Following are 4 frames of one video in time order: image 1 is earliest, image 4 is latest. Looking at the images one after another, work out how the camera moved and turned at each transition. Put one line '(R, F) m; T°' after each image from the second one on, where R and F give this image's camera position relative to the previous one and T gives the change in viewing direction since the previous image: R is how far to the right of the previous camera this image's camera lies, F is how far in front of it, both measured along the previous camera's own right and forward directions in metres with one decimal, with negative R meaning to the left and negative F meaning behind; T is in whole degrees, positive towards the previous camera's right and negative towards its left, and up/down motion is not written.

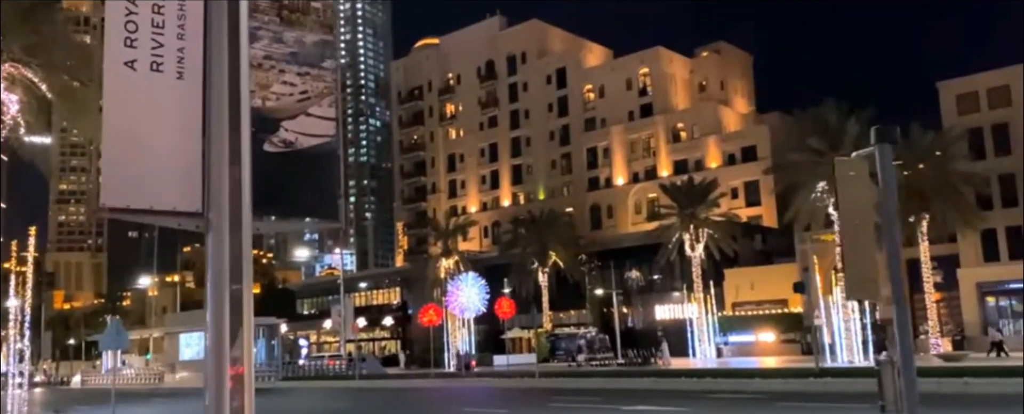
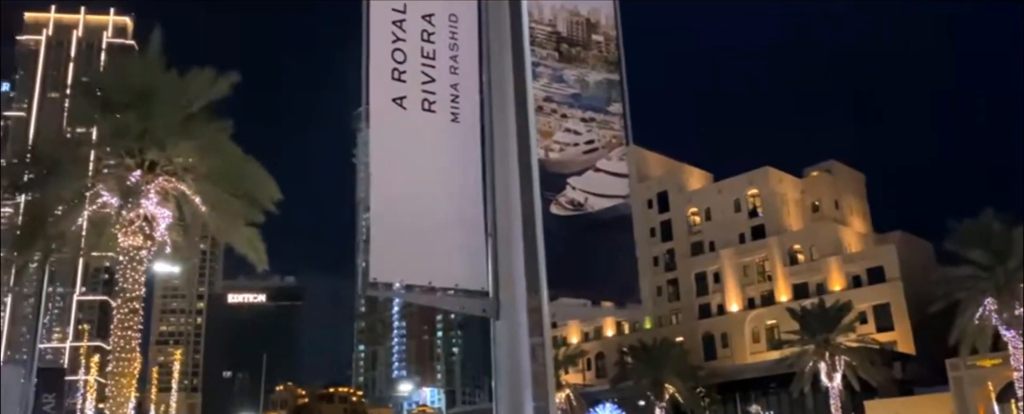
(-1.0, +0.9) m; -6°
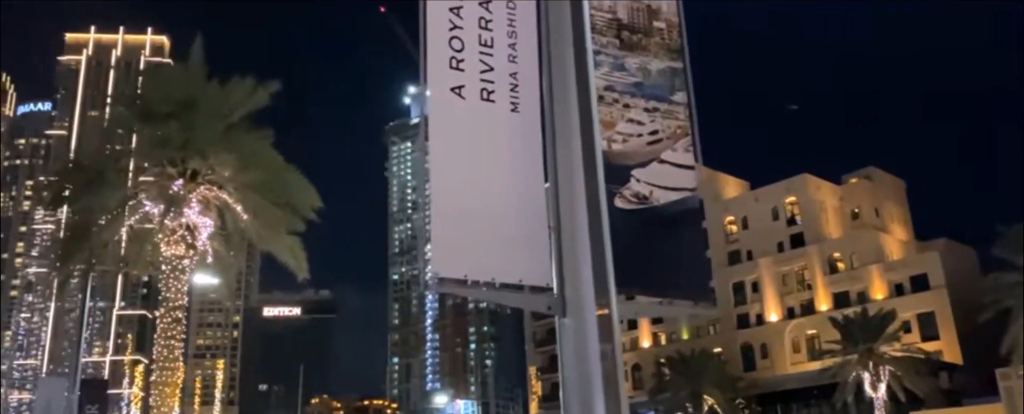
(-0.1, +0.1) m; -2°
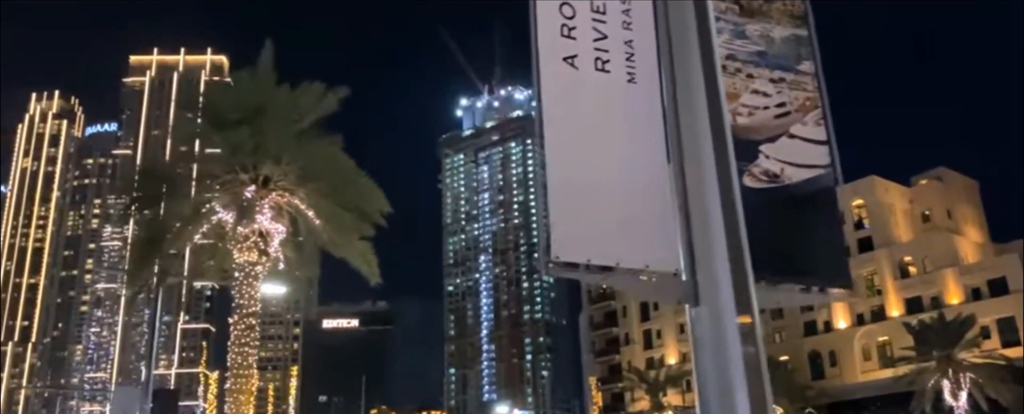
(-0.2, +0.2) m; -4°
